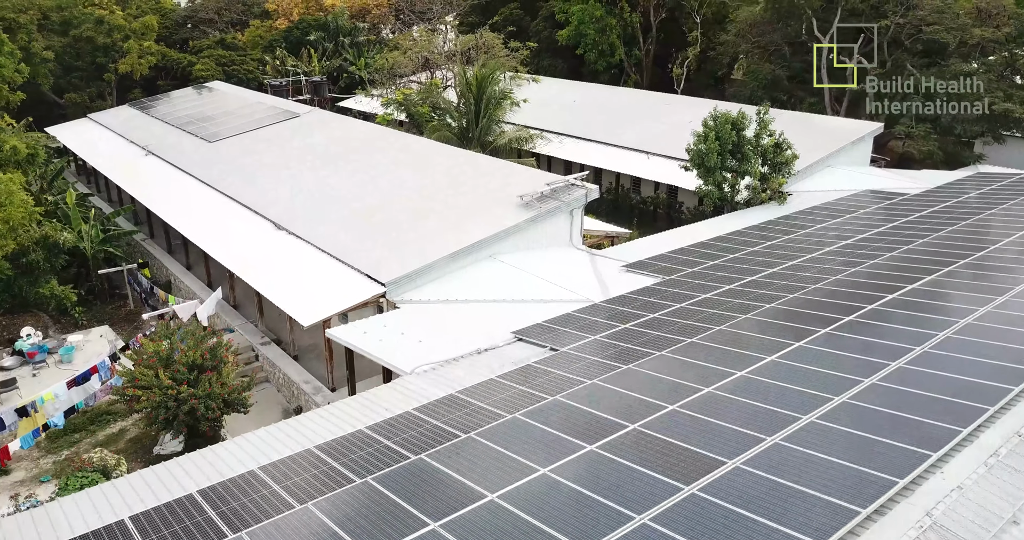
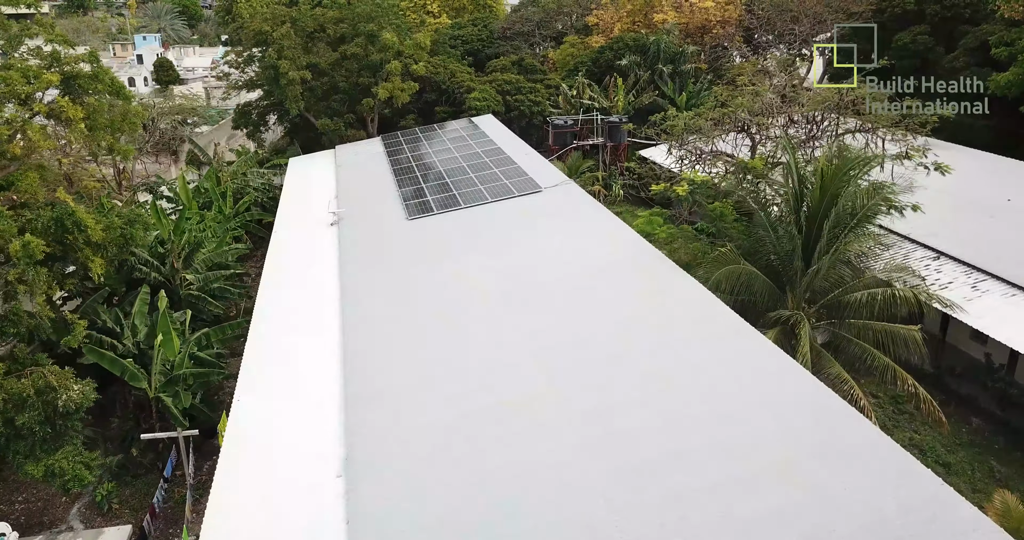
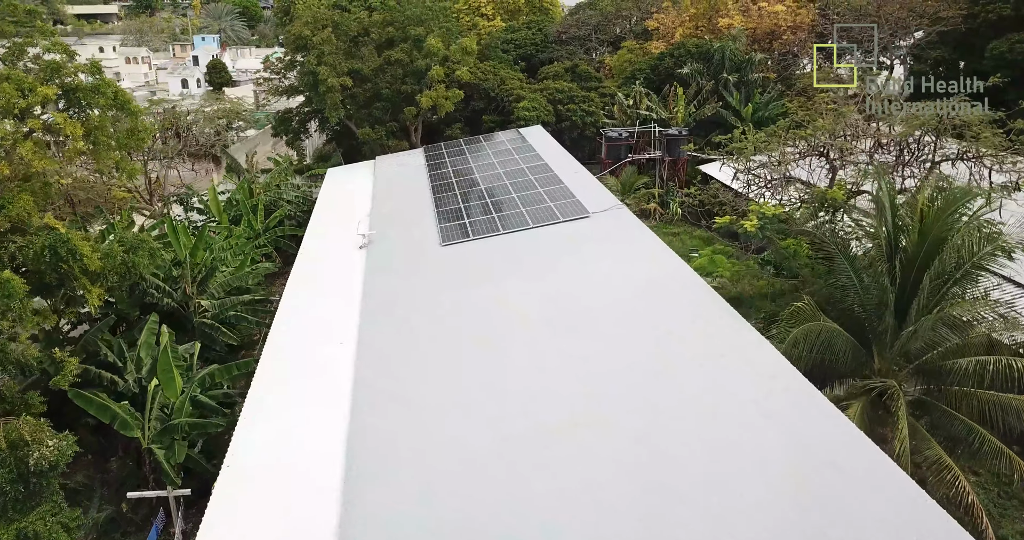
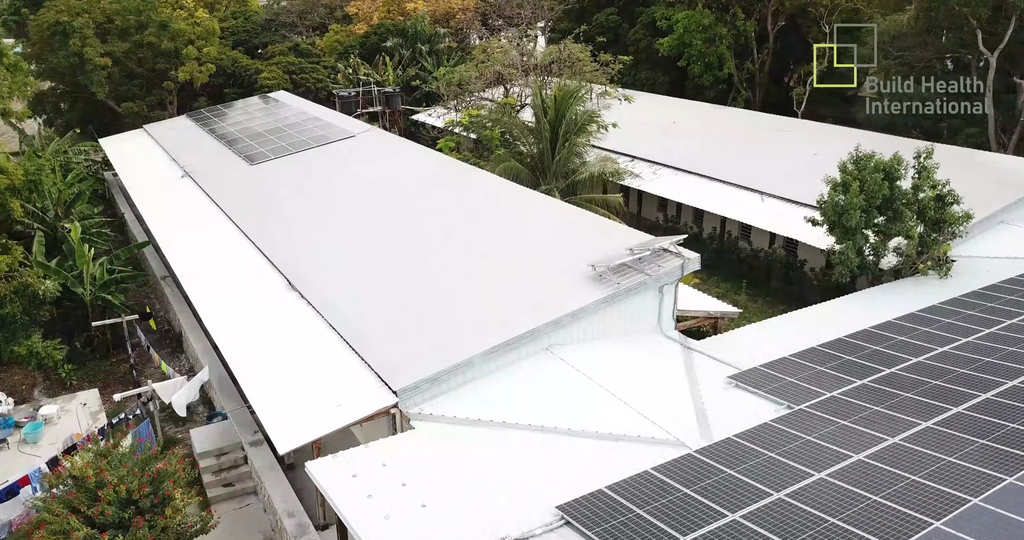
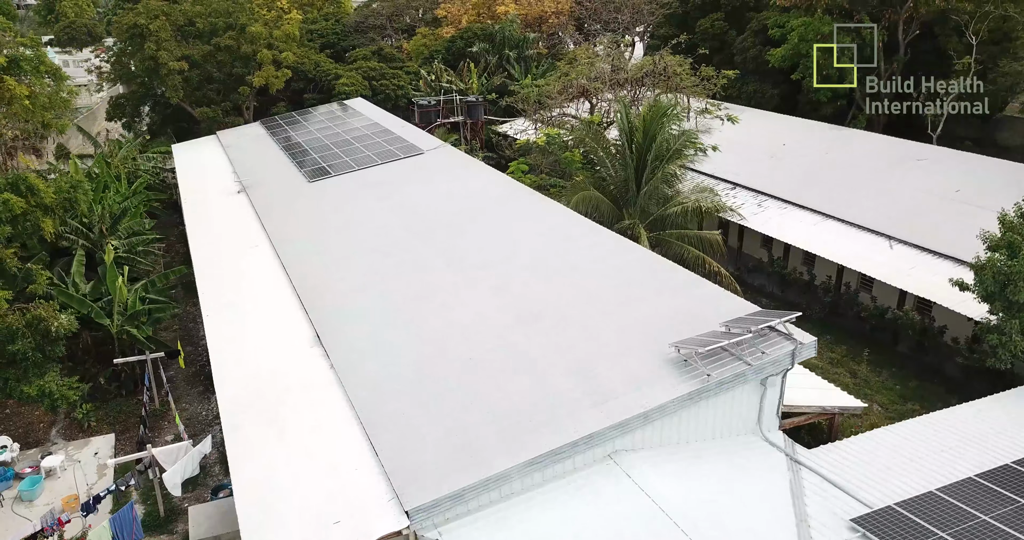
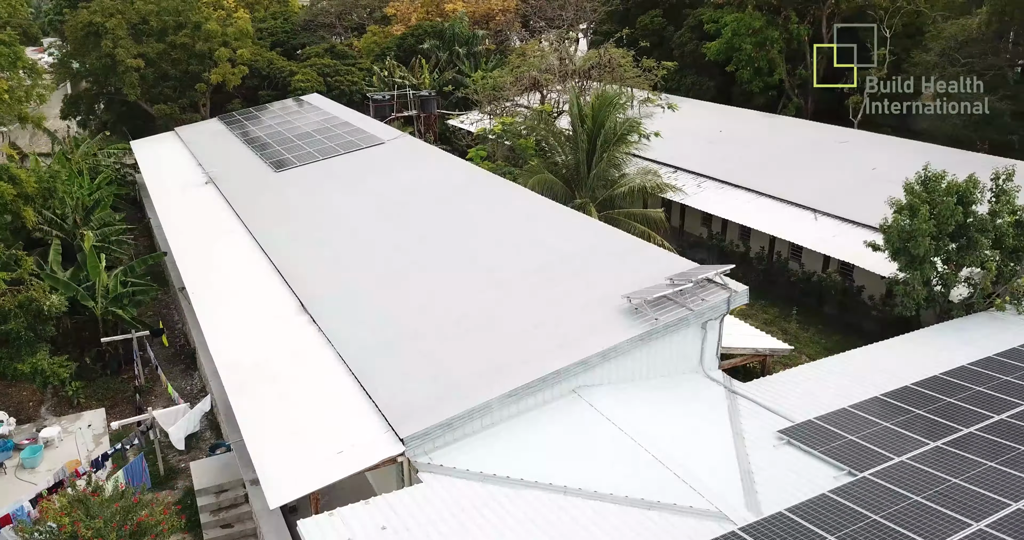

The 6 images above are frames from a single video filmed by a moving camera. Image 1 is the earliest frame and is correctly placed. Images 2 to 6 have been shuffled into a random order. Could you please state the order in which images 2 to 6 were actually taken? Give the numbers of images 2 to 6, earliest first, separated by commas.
4, 6, 5, 2, 3
